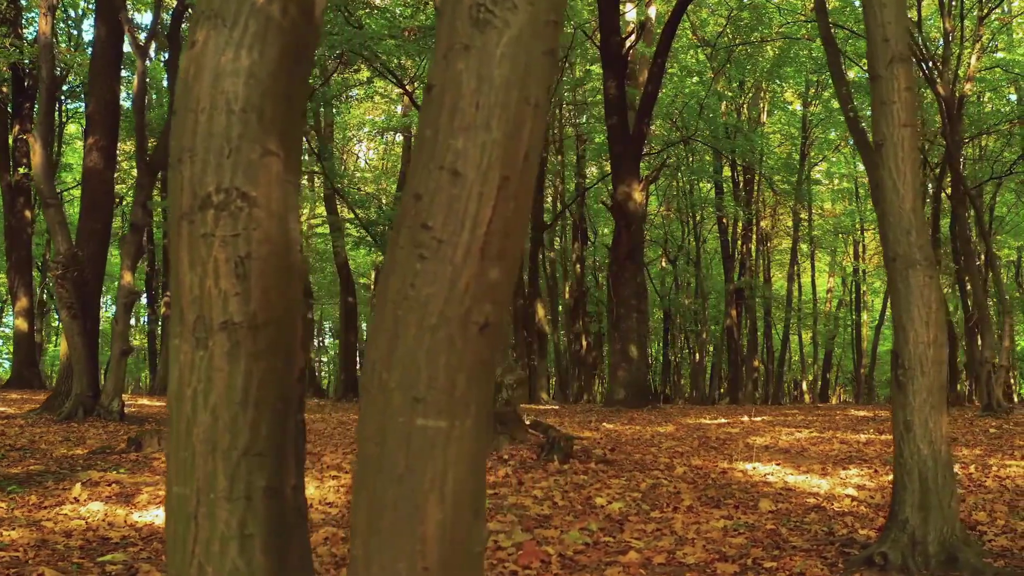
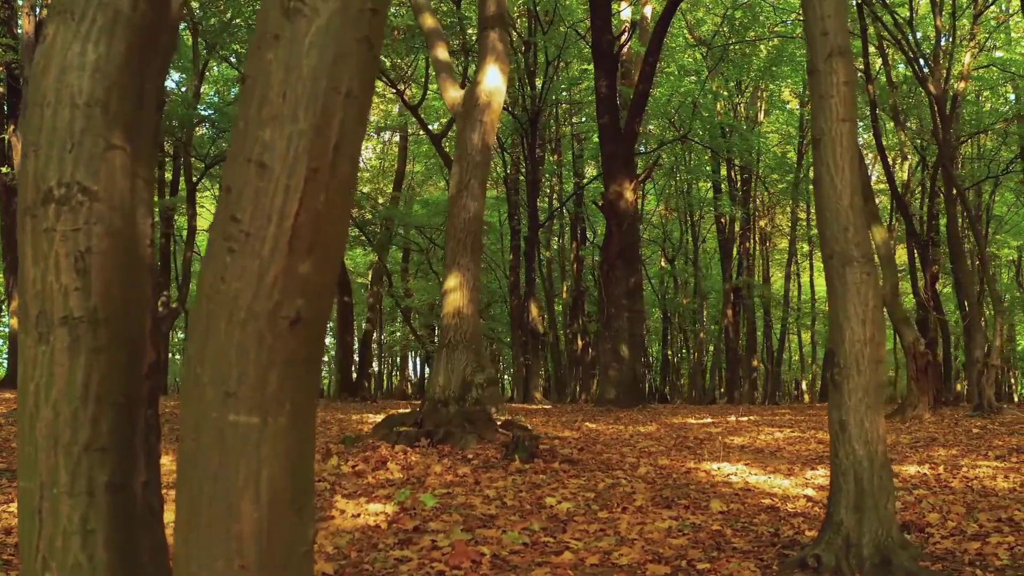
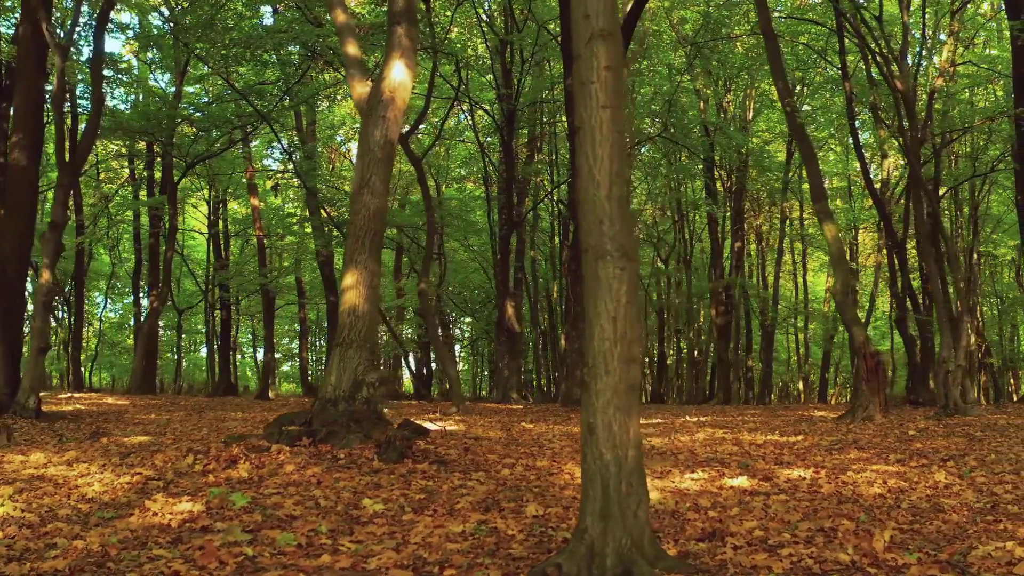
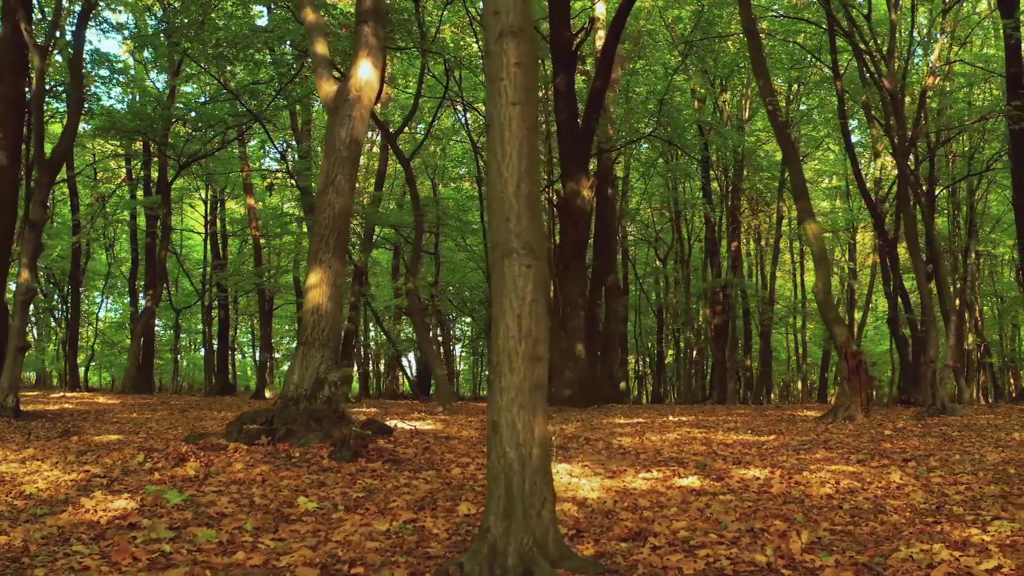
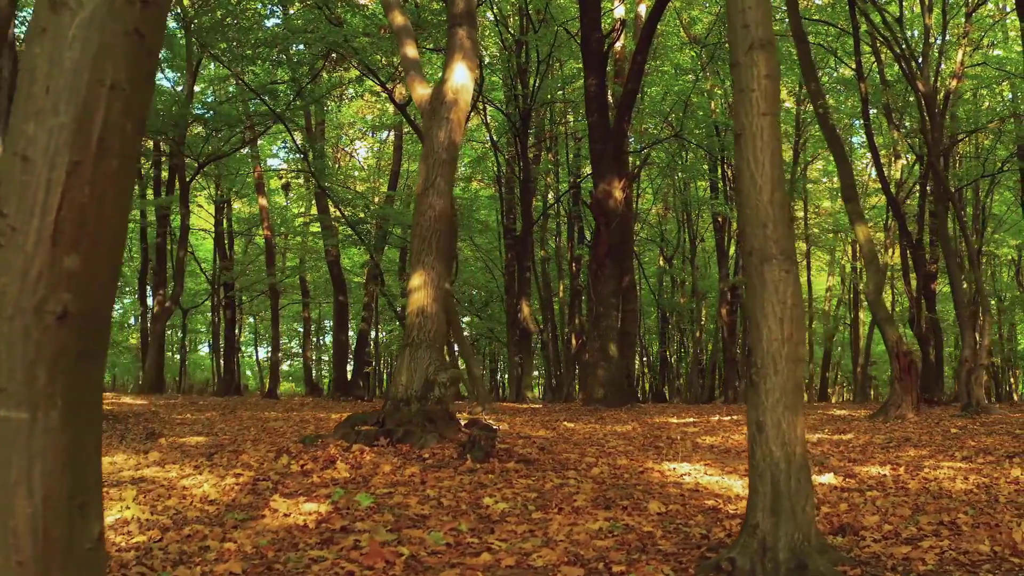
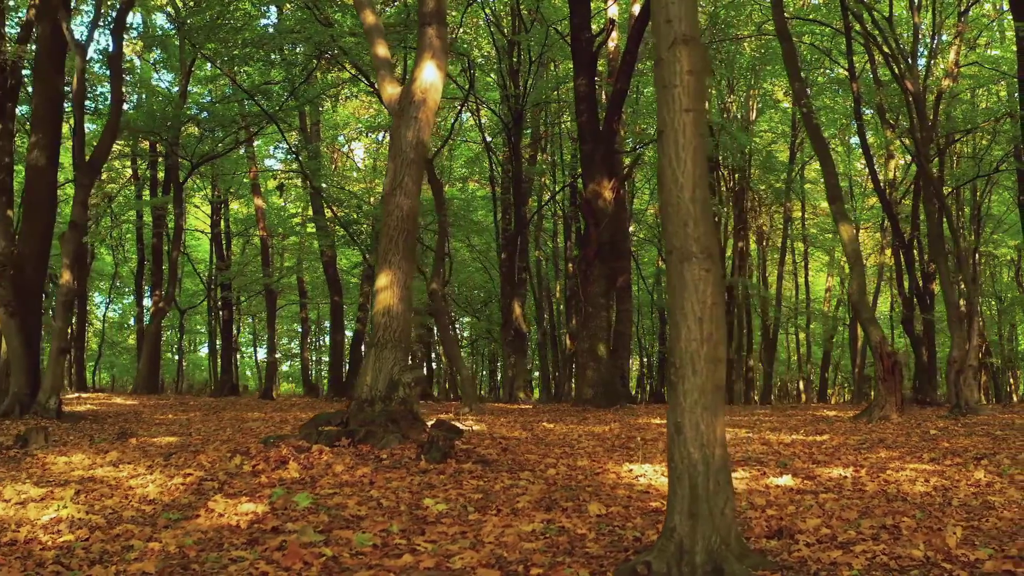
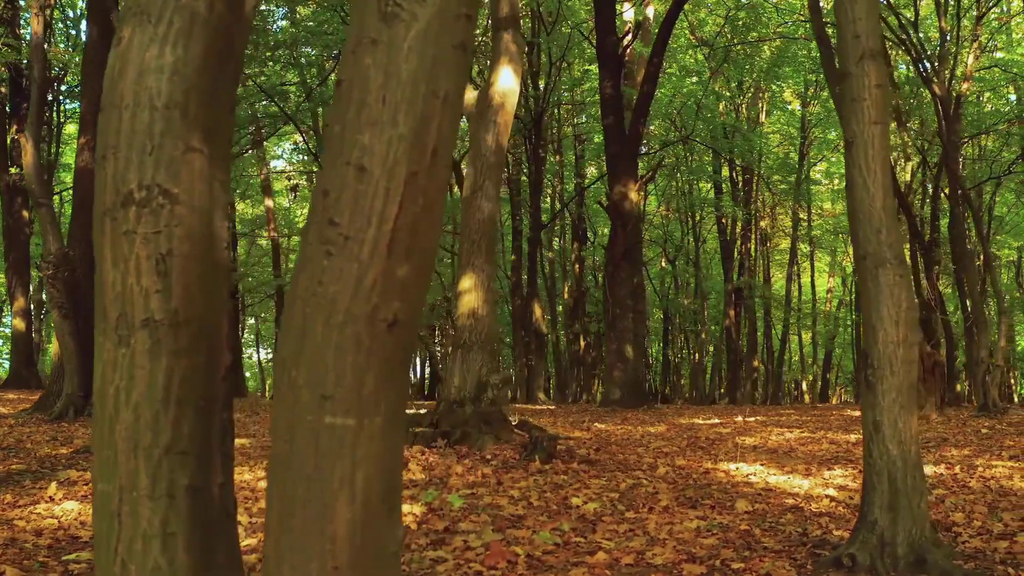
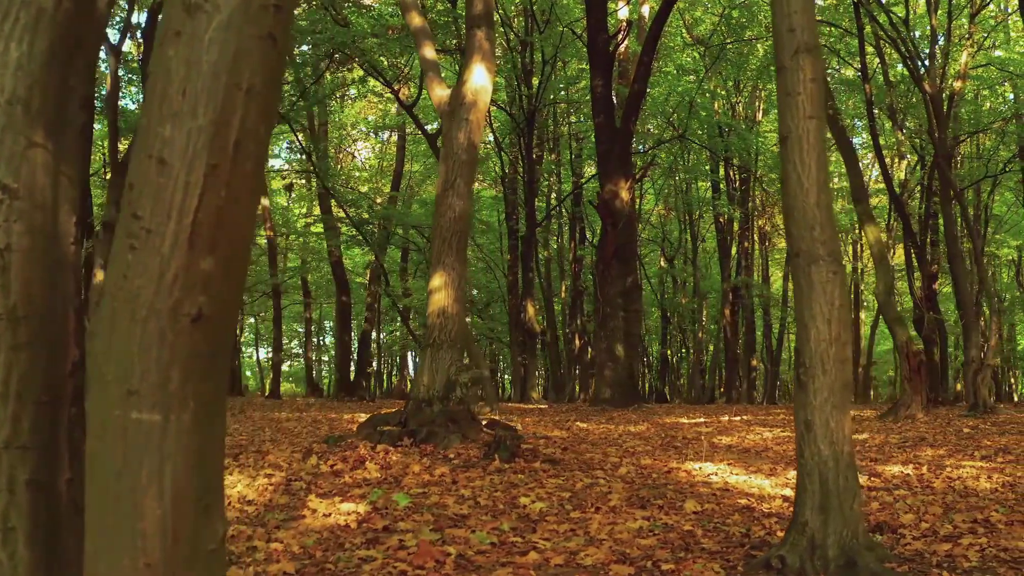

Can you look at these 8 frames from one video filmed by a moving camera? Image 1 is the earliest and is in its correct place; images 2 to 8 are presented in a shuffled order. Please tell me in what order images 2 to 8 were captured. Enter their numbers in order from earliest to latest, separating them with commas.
7, 2, 8, 5, 6, 3, 4
